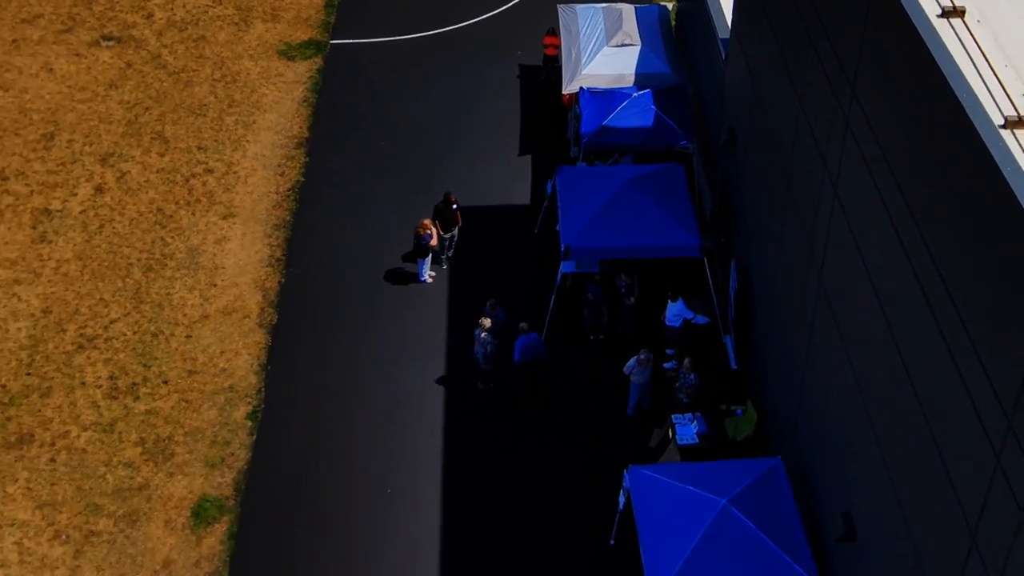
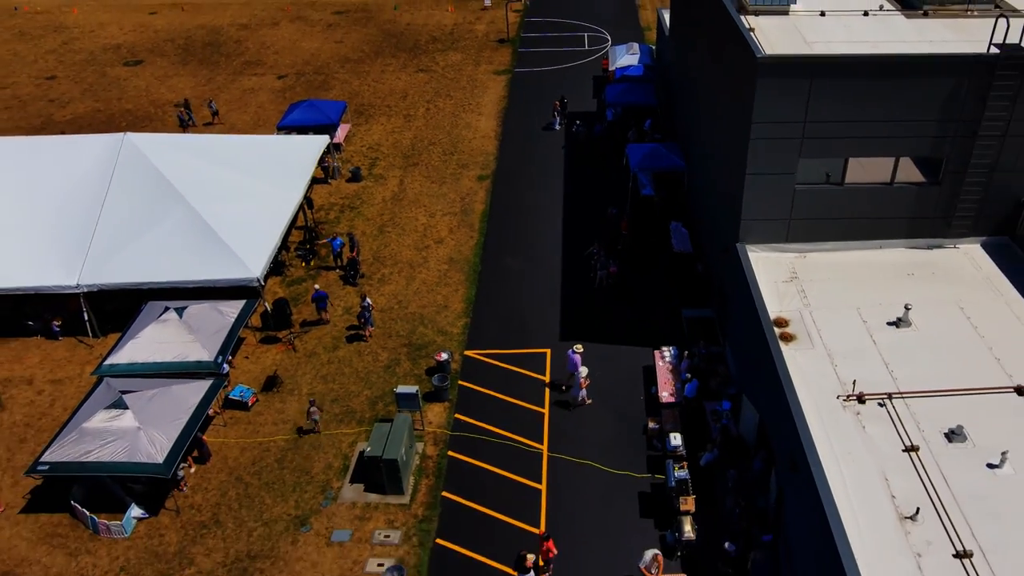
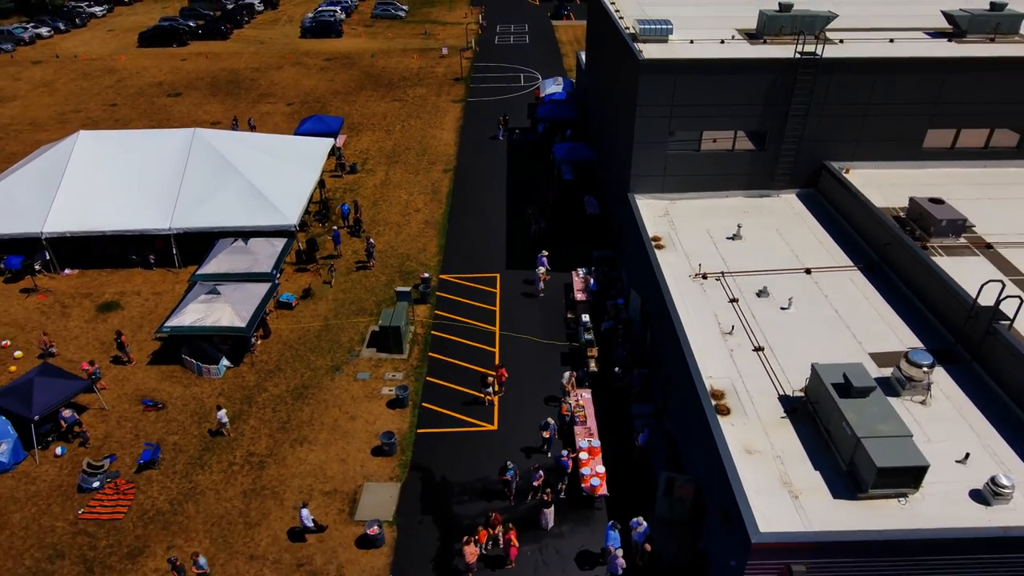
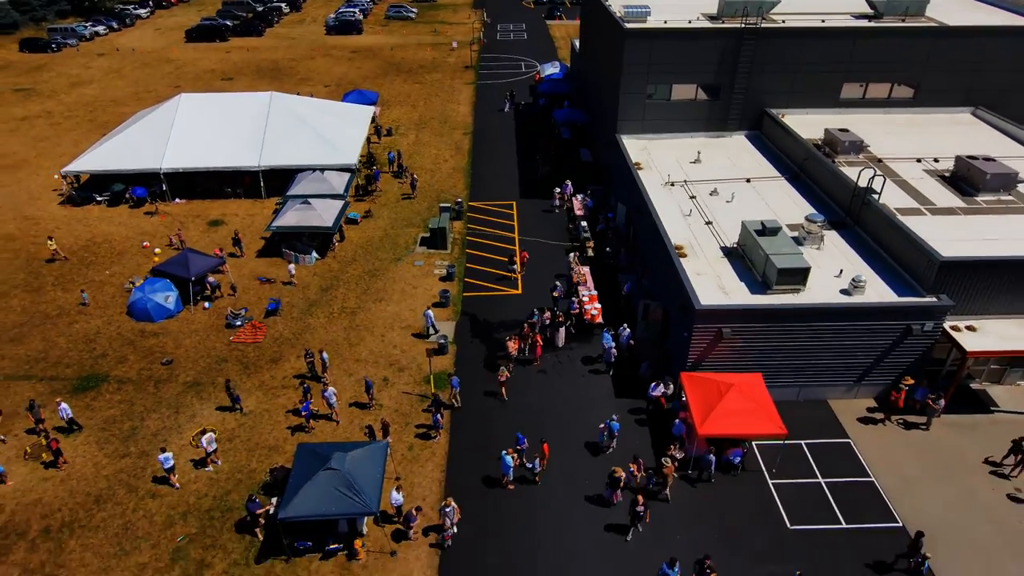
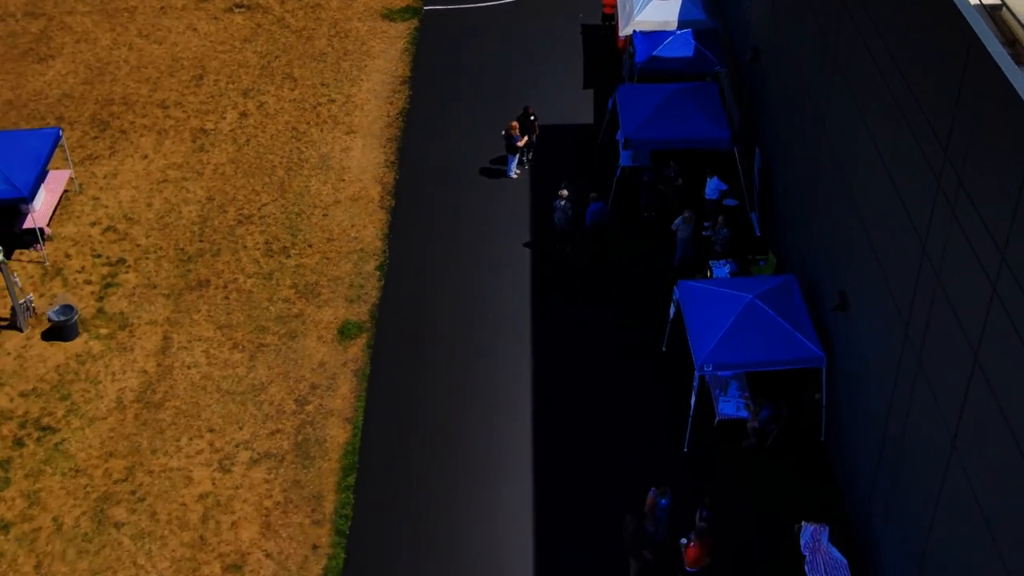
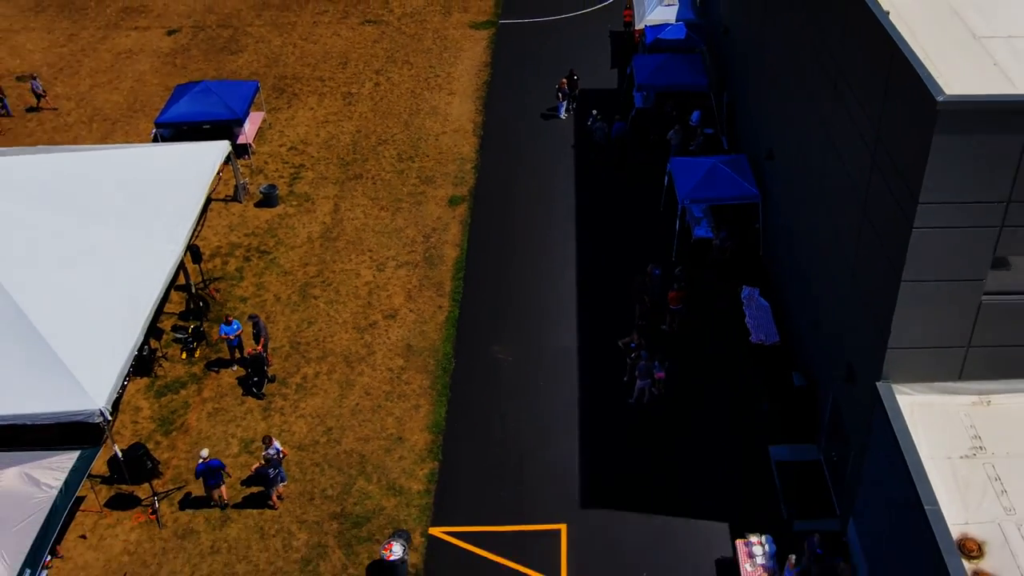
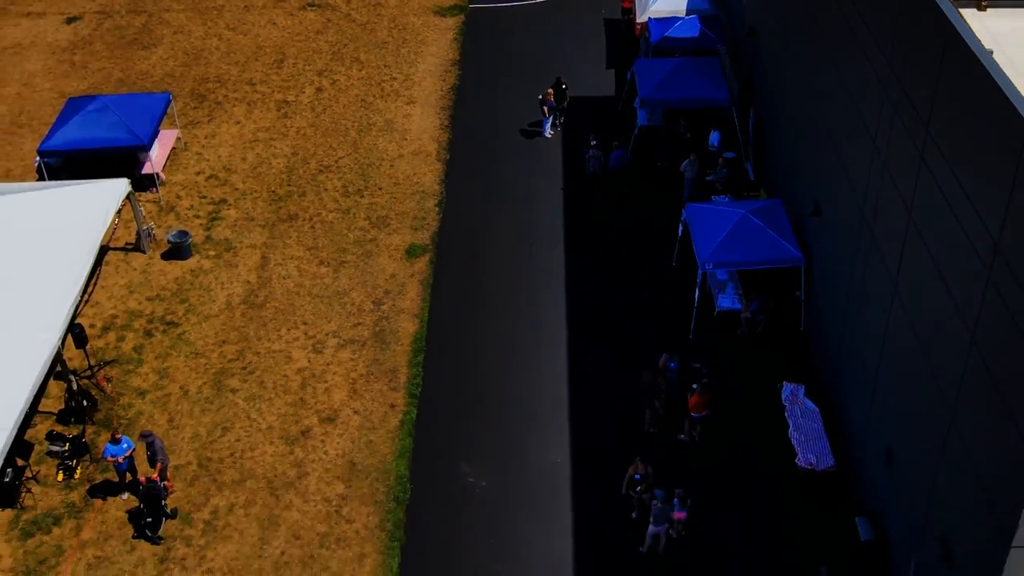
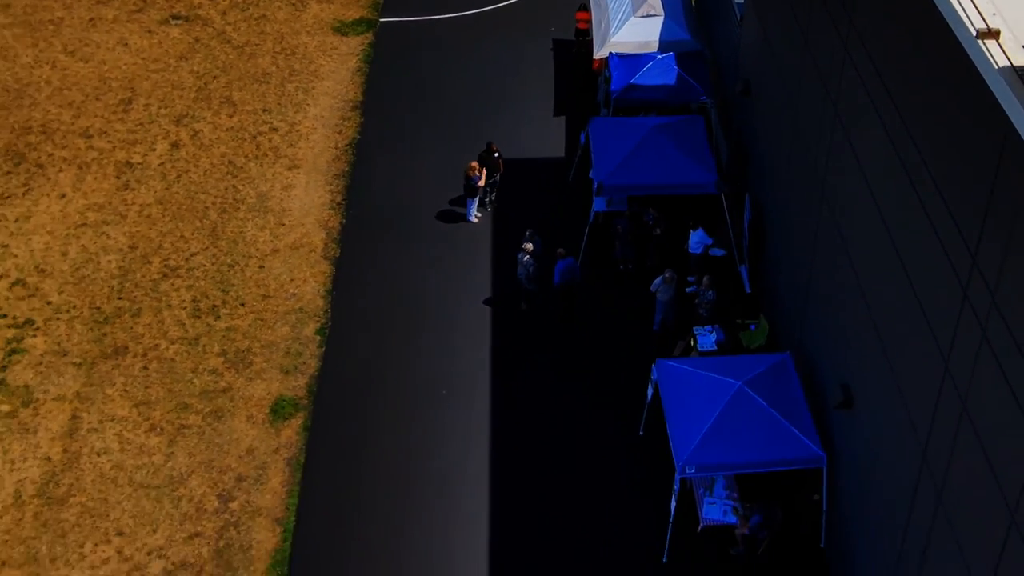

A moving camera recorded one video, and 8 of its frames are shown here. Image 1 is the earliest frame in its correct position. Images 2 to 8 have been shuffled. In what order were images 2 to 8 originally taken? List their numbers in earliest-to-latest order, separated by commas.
8, 5, 7, 6, 2, 3, 4
